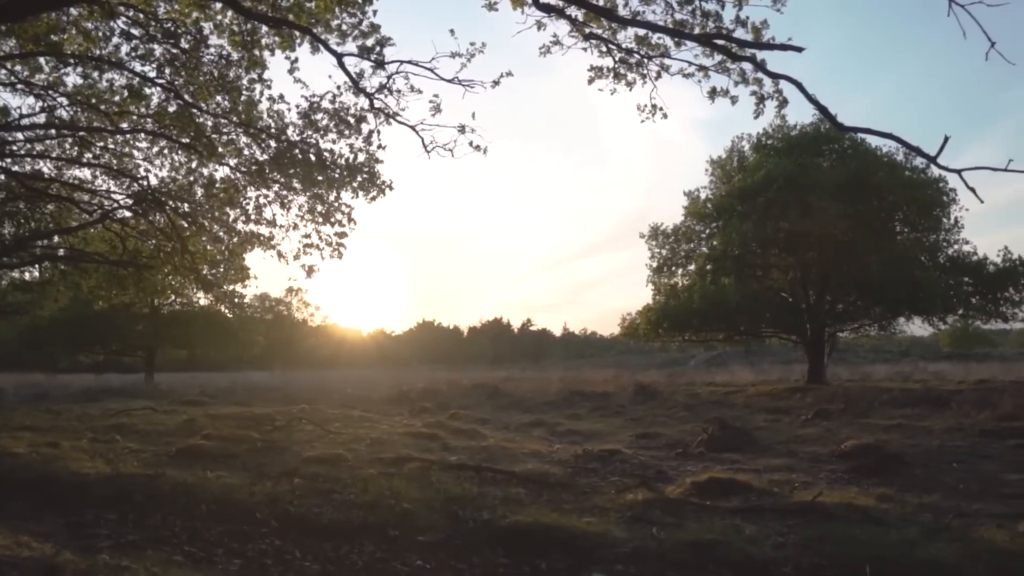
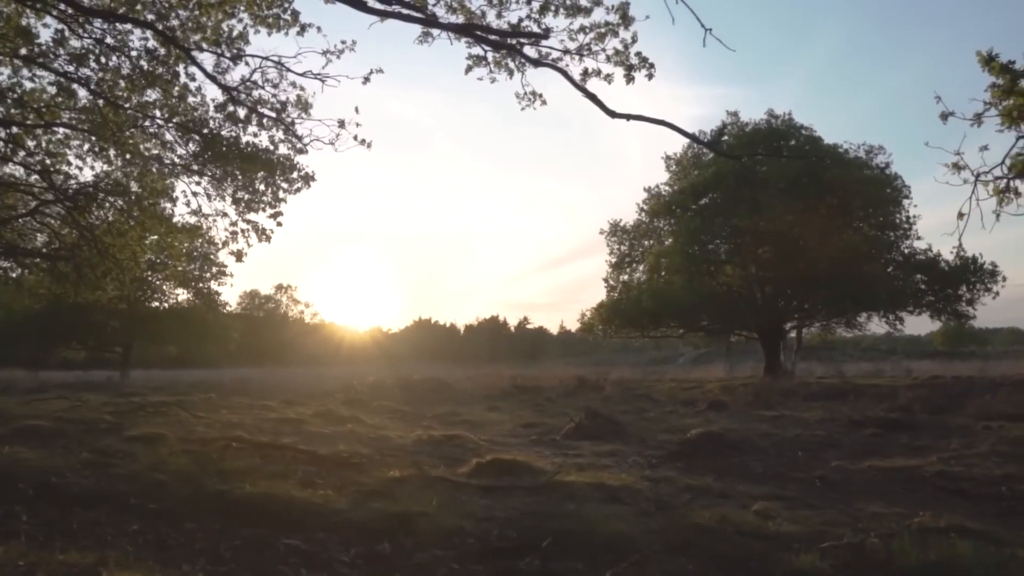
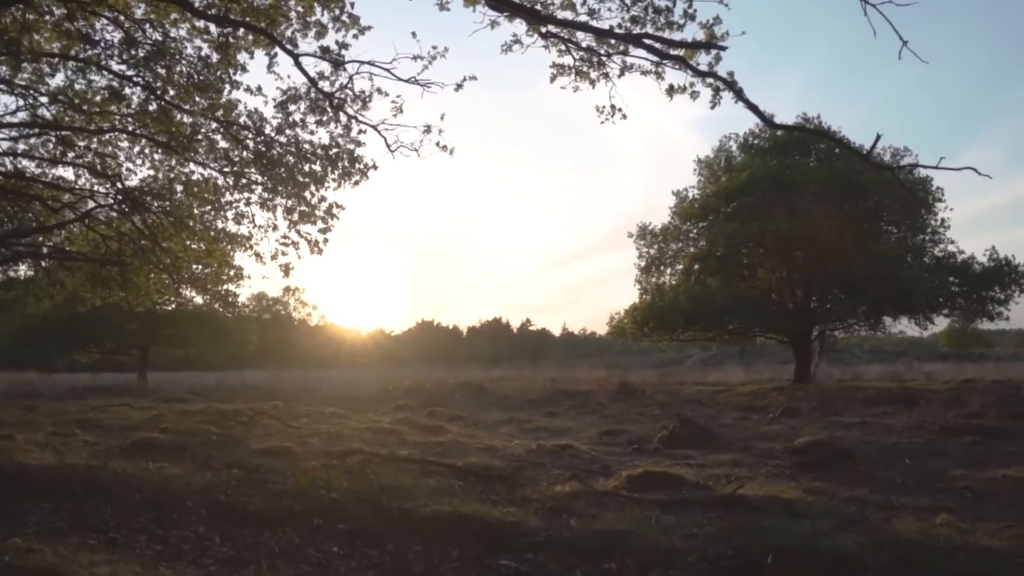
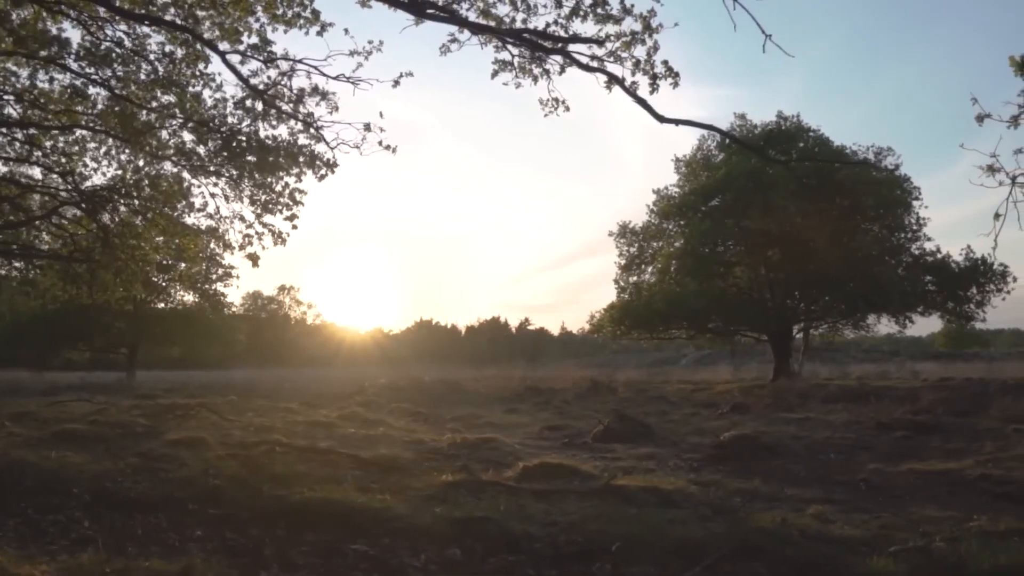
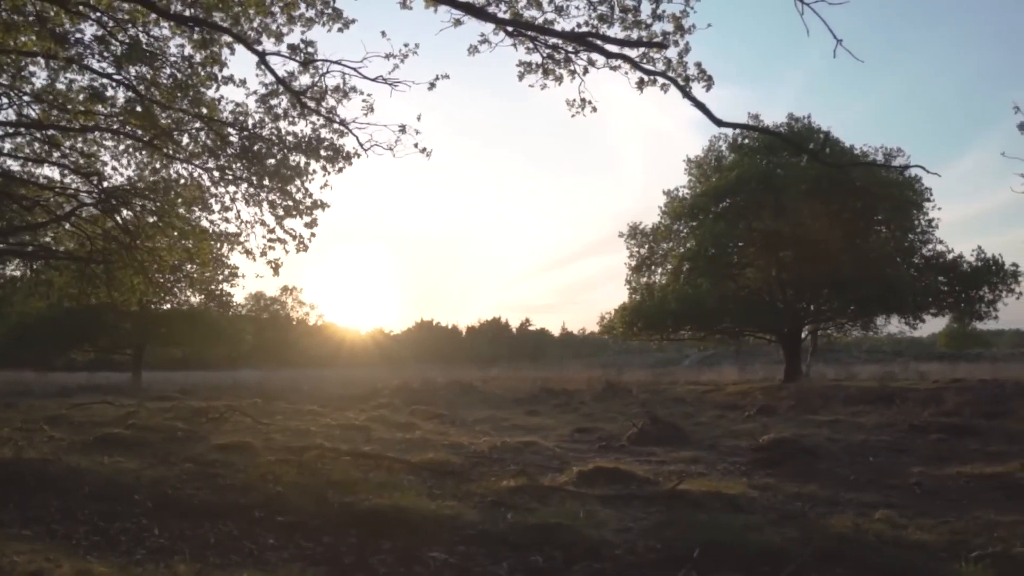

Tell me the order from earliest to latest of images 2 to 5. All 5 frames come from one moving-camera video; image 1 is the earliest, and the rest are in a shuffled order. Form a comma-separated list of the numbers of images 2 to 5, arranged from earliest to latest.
3, 5, 4, 2
